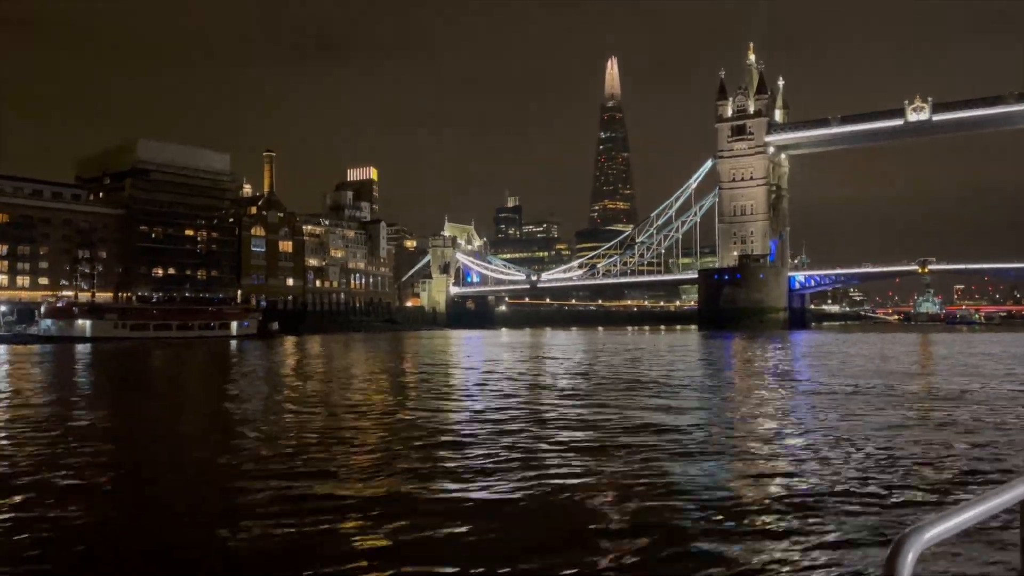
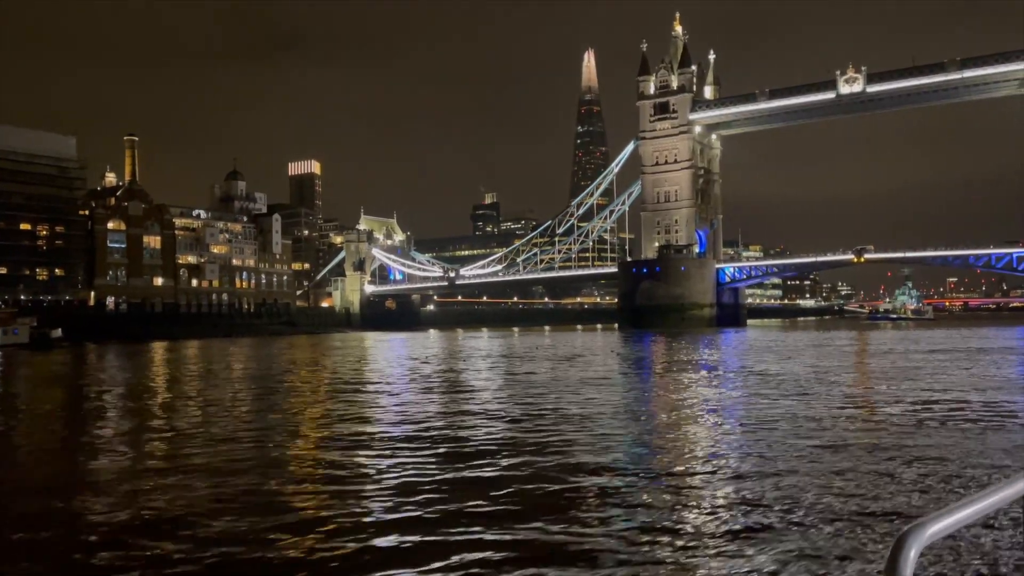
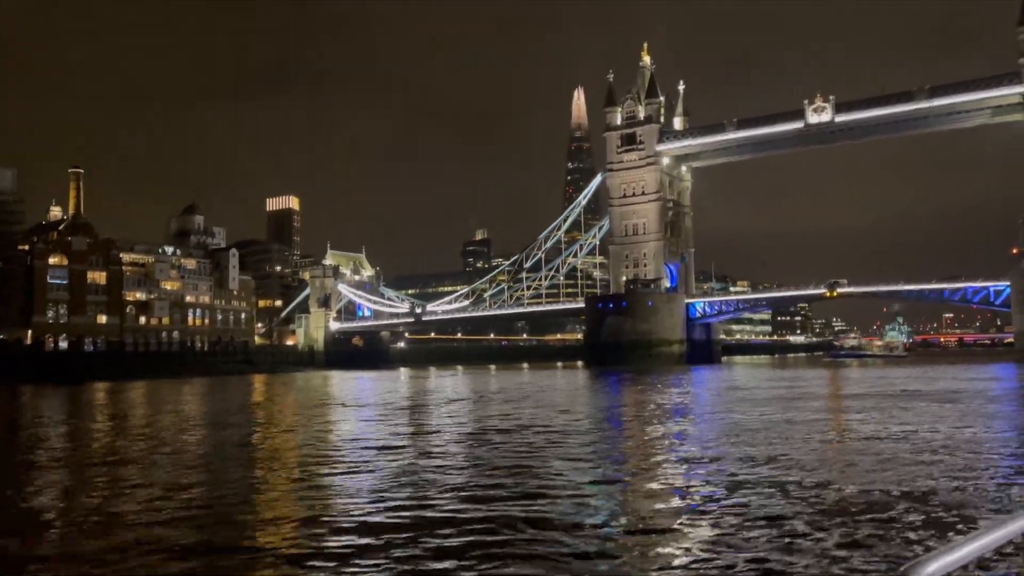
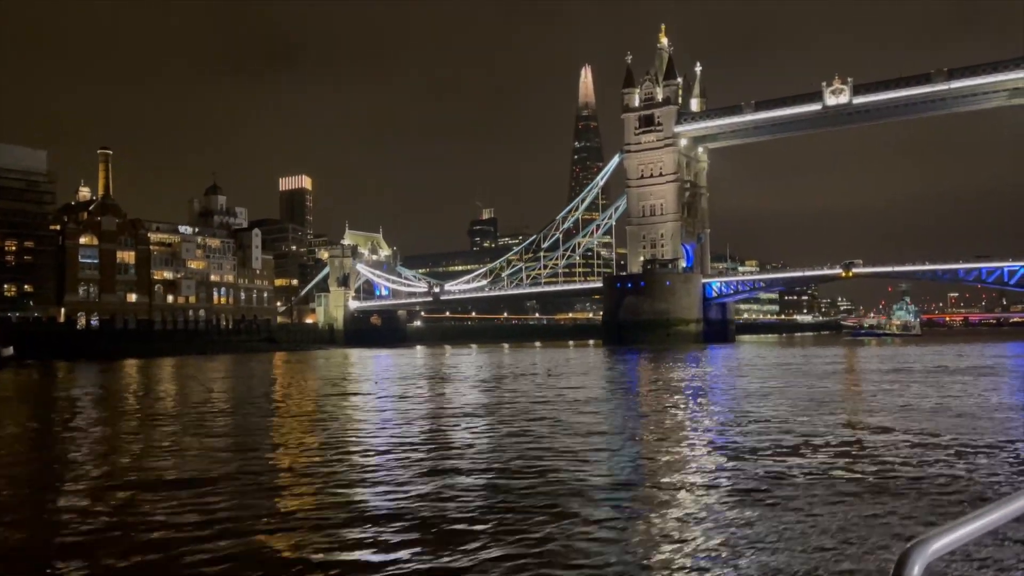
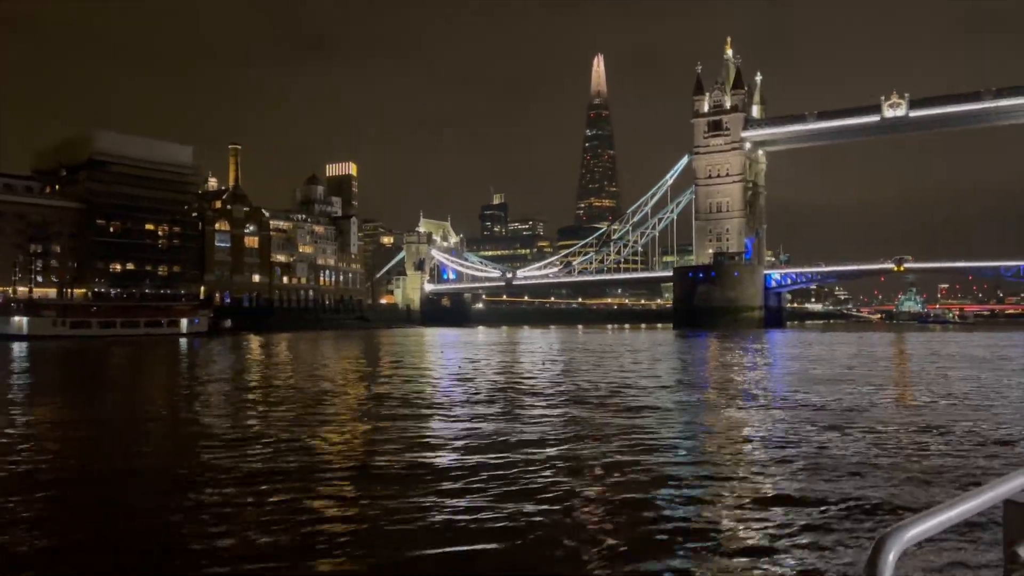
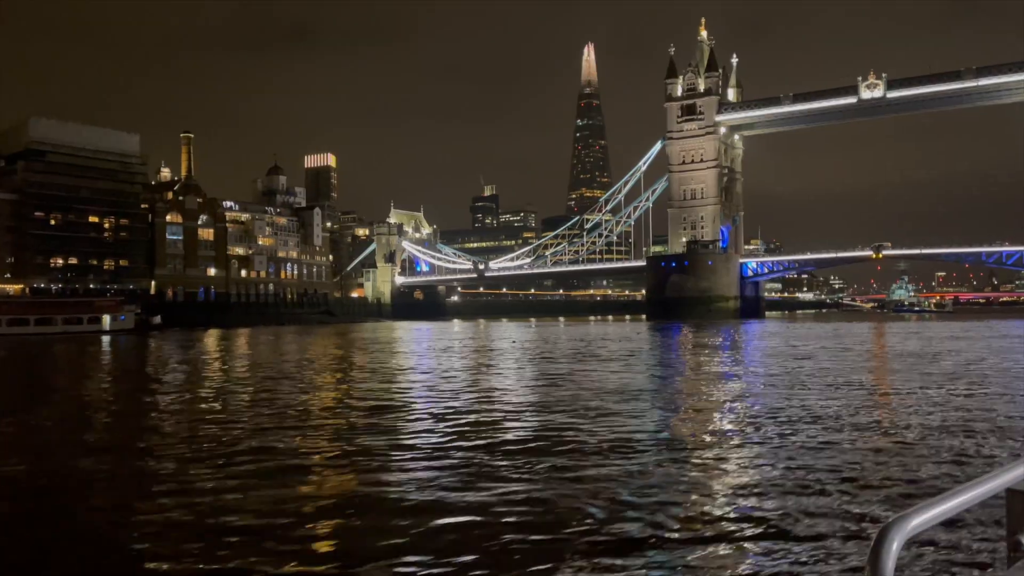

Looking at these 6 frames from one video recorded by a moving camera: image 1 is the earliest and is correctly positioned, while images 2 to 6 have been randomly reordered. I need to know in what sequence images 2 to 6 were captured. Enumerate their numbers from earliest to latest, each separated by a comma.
5, 6, 2, 4, 3
